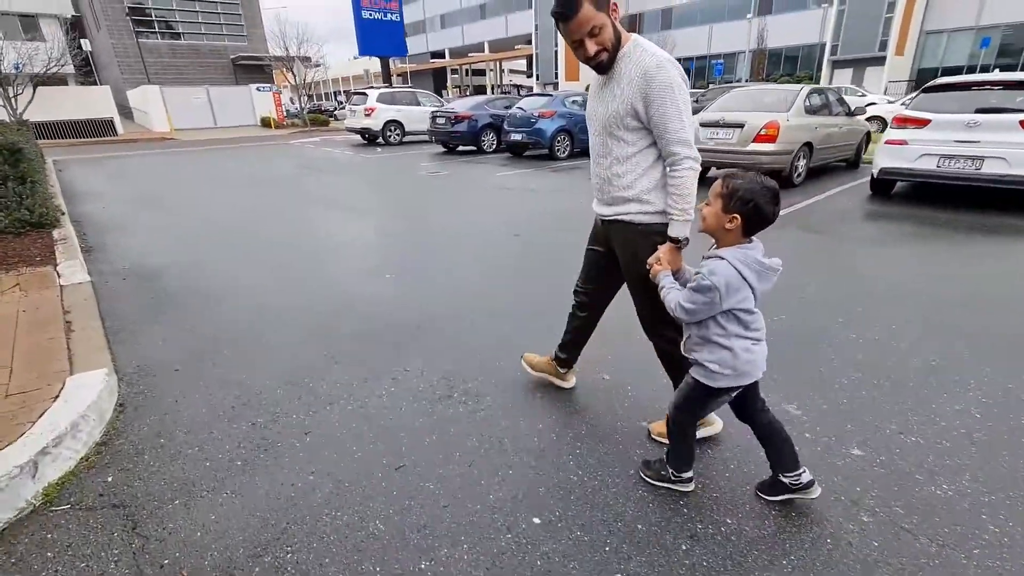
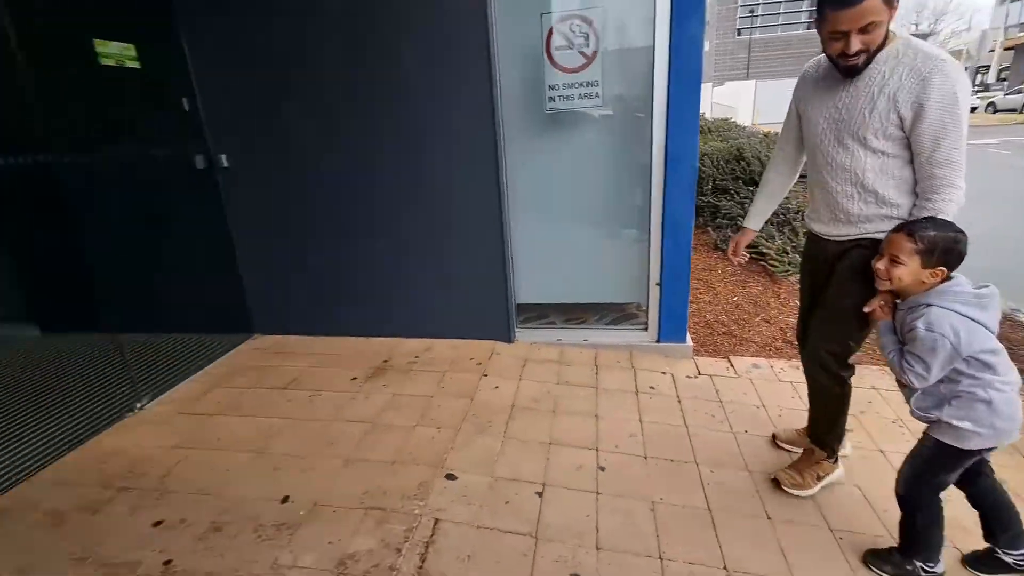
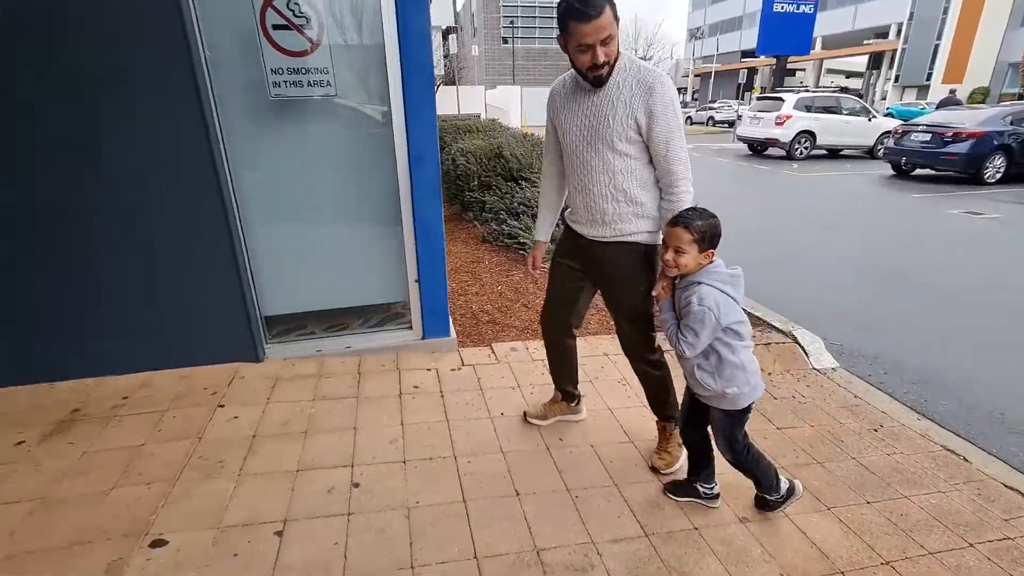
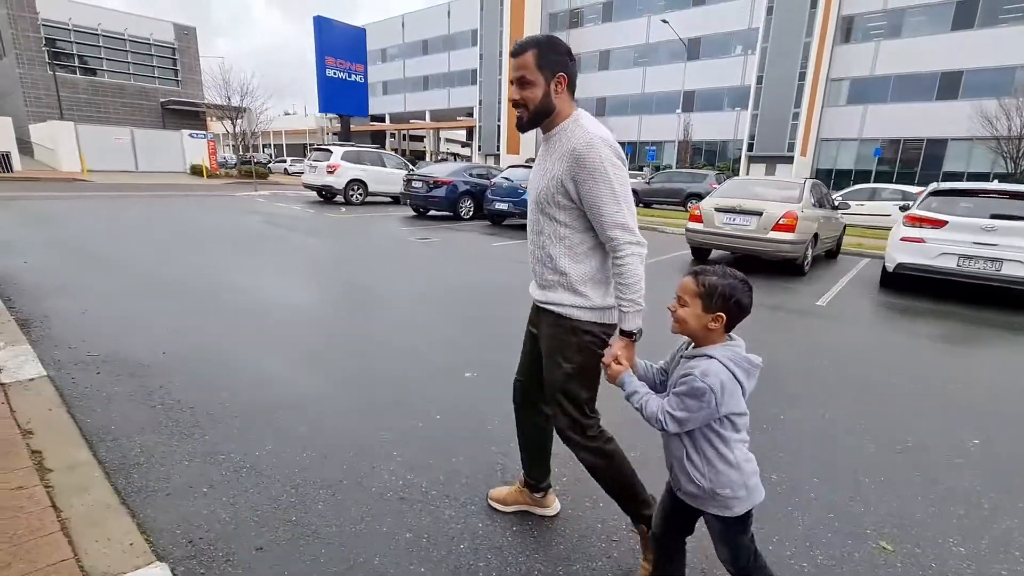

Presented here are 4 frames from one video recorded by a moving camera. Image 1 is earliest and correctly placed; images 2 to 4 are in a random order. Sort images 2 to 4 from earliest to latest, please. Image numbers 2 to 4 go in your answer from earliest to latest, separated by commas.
4, 3, 2
